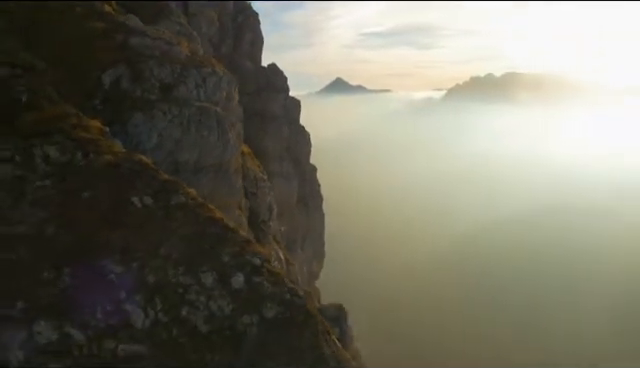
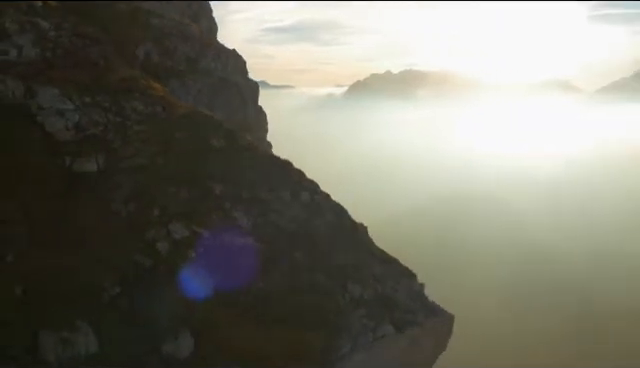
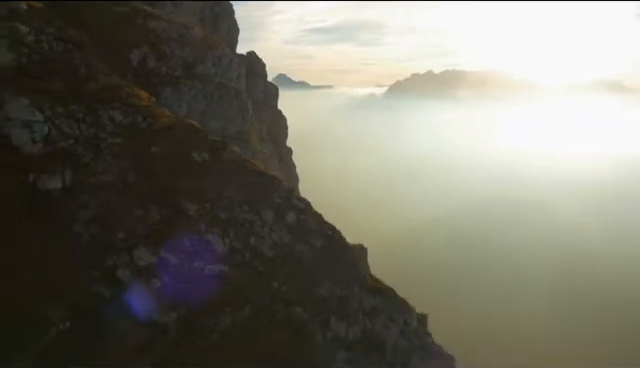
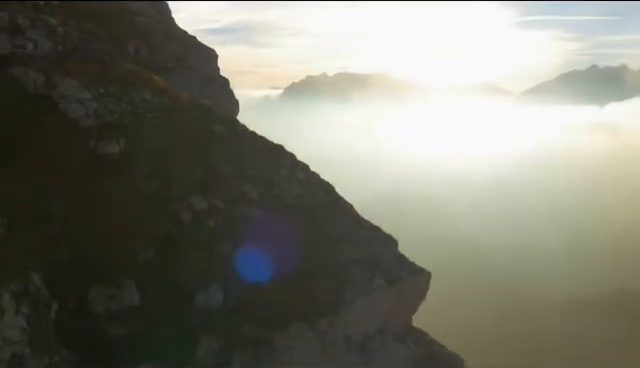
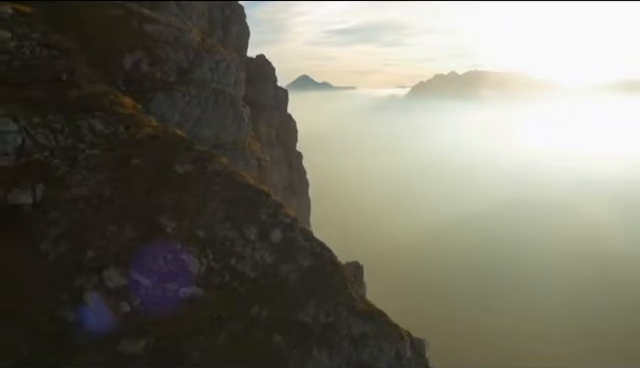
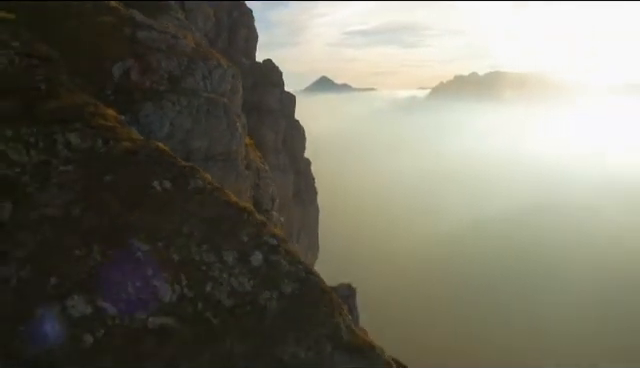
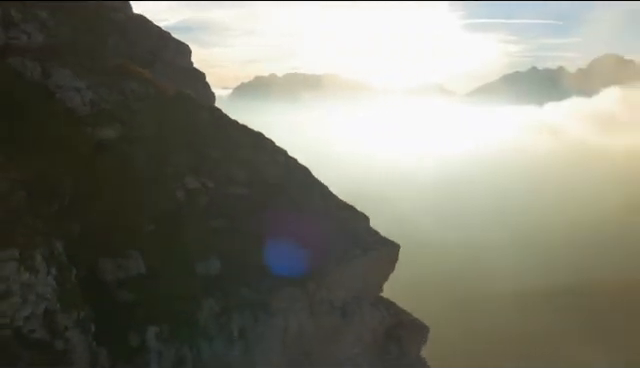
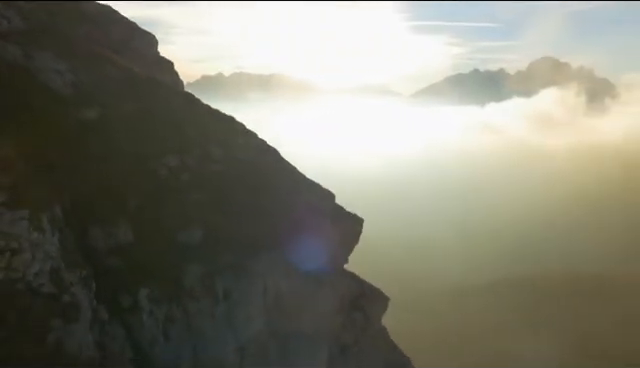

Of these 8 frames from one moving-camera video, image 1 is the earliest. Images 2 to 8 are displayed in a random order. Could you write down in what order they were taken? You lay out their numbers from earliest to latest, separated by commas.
6, 5, 3, 2, 4, 7, 8
